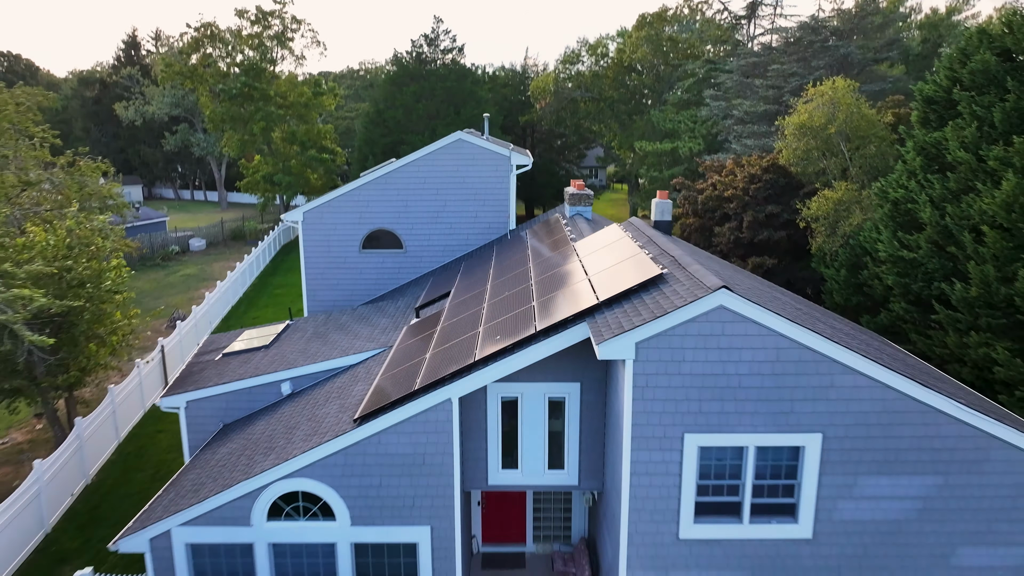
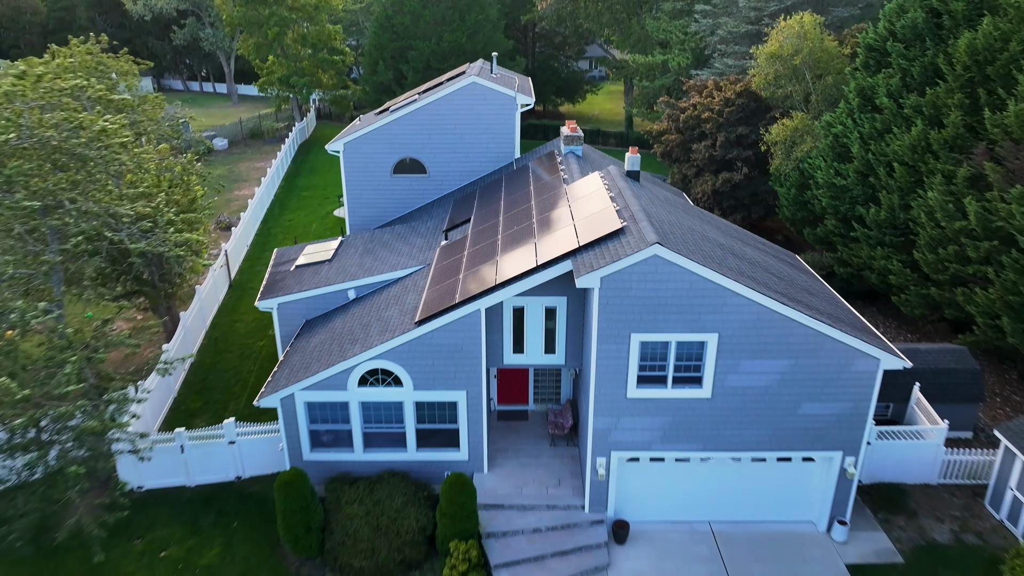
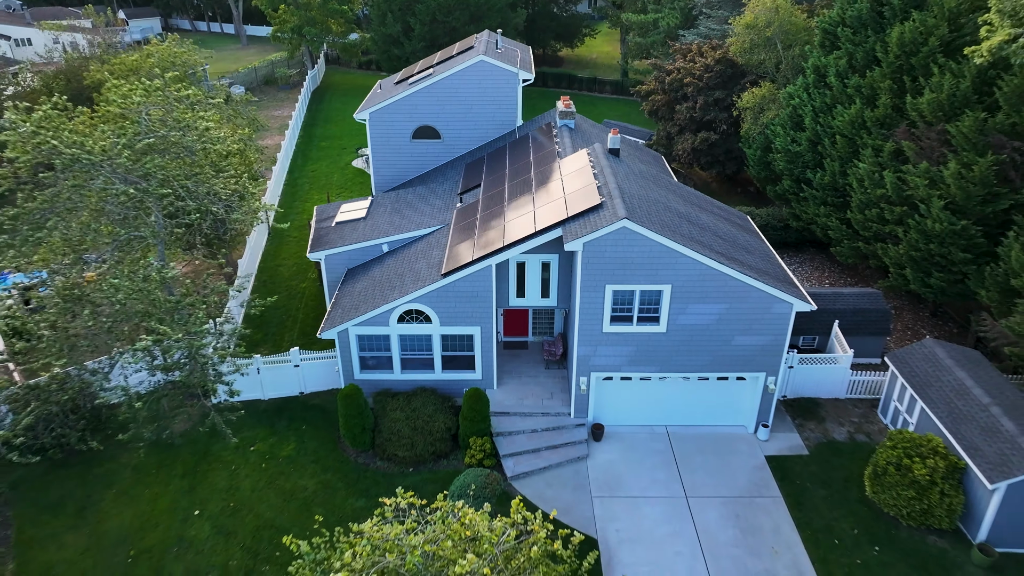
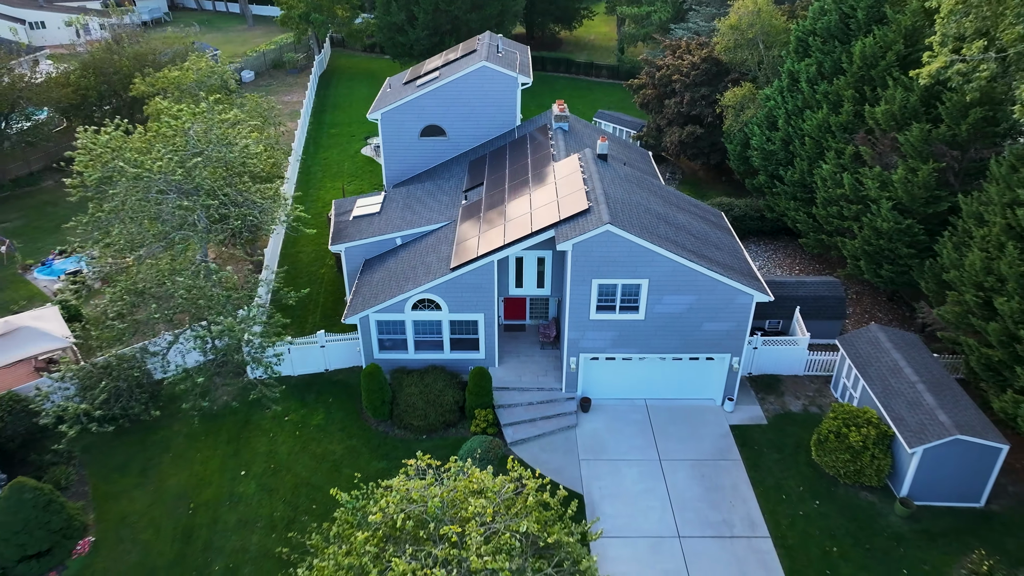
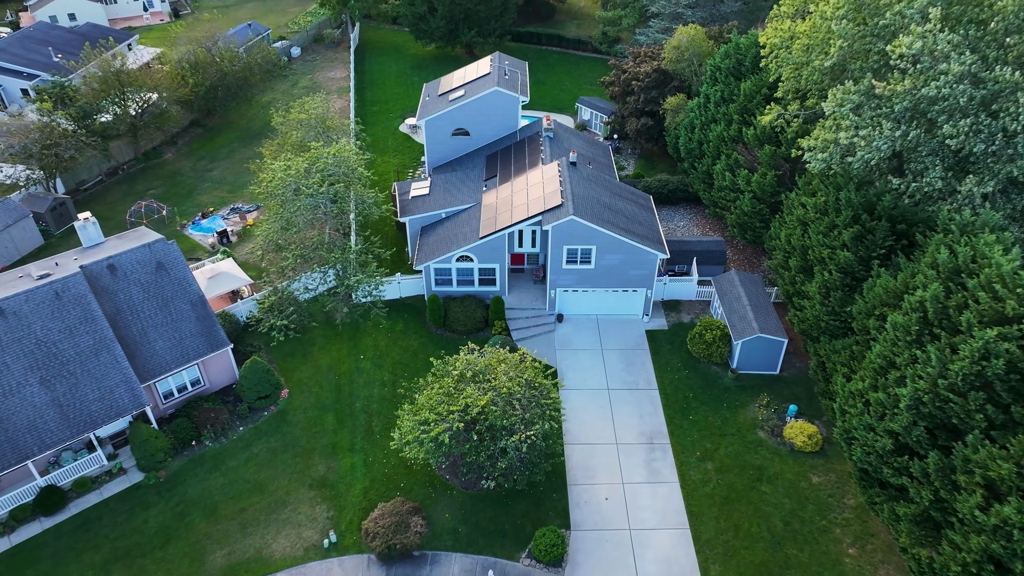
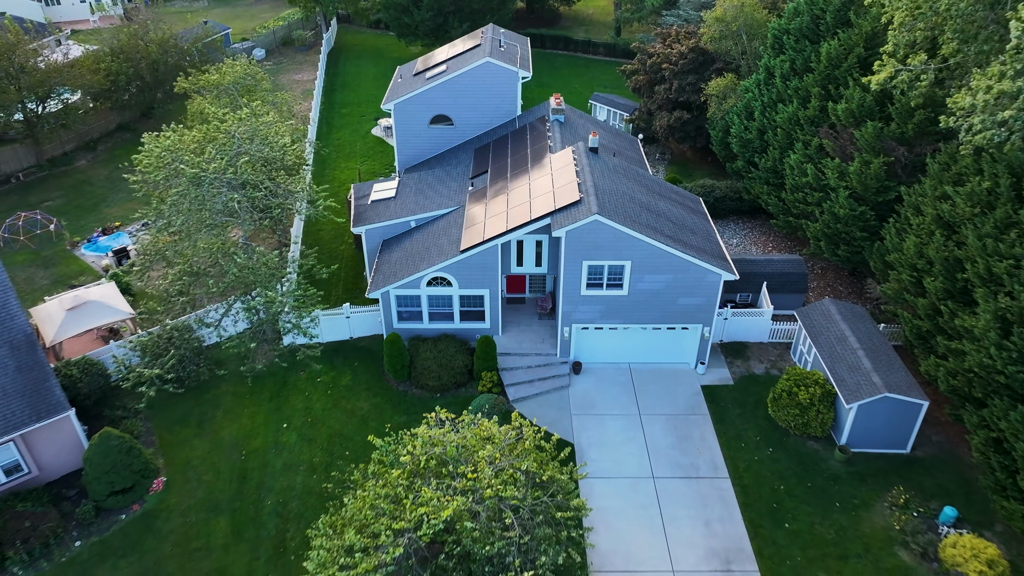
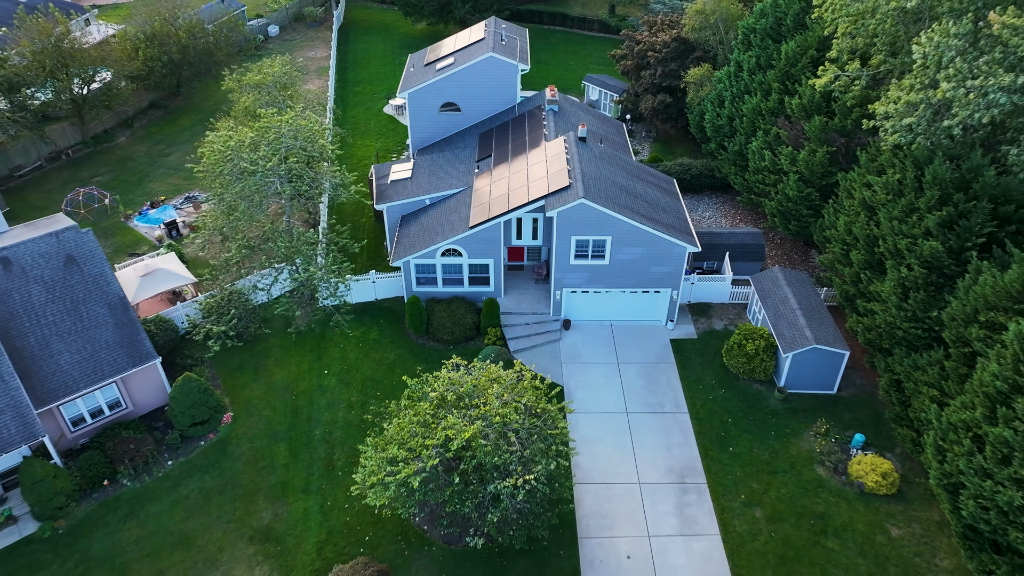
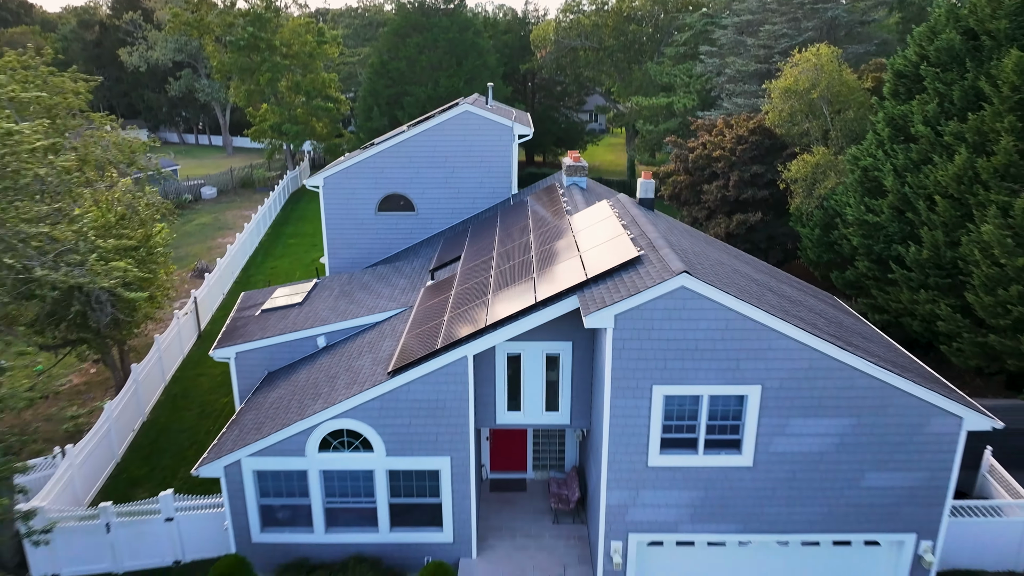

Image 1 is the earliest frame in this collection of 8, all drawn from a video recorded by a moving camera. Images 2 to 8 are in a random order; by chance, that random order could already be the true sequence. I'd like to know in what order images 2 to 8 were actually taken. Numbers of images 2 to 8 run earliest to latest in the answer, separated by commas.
8, 2, 3, 4, 6, 7, 5
